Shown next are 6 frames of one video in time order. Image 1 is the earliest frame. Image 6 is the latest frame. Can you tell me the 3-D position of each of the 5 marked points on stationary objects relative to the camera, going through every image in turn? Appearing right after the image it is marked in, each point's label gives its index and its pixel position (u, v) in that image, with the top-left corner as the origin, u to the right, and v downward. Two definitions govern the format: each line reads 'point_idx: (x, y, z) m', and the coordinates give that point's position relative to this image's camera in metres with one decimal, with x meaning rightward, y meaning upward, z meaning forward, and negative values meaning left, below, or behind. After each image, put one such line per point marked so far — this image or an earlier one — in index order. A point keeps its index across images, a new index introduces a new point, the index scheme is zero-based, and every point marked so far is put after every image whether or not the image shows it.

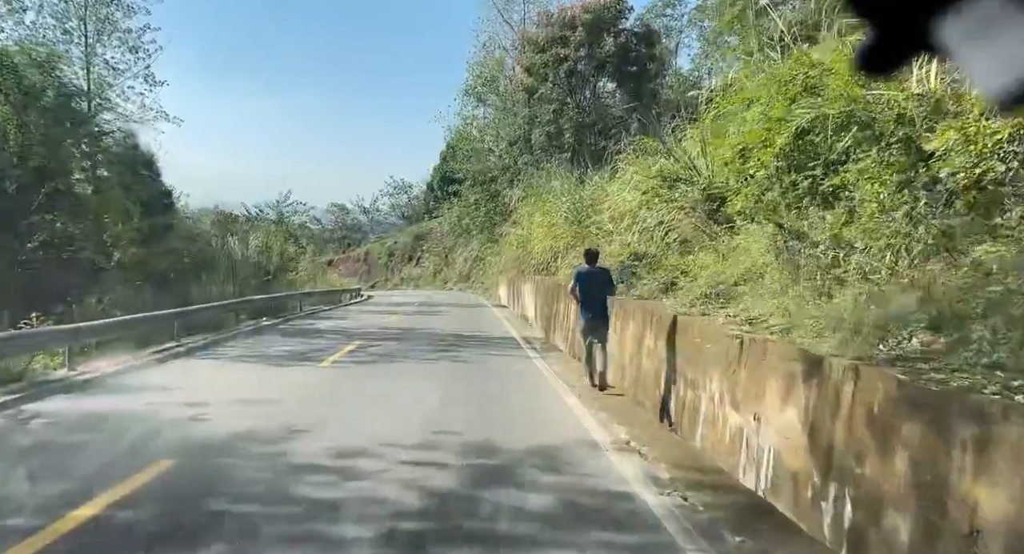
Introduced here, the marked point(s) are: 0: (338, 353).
0: (-3.6, -1.6, +15.5) m
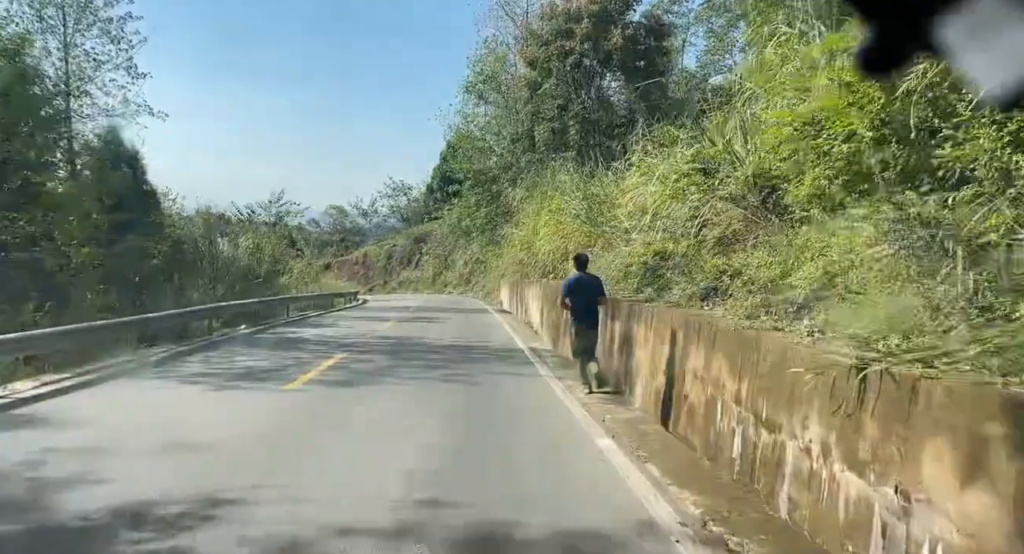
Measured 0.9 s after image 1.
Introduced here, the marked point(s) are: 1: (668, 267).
0: (-3.4, -1.6, +13.3) m
1: (+3.0, +0.2, +14.5) m
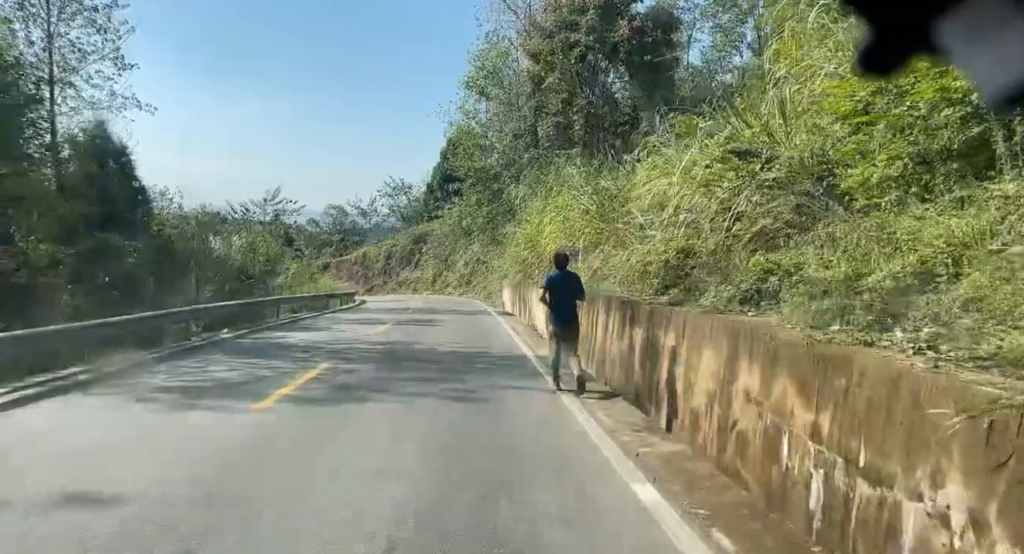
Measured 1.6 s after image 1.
0: (-3.3, -1.6, +11.7) m
1: (+3.1, +0.1, +12.8) m
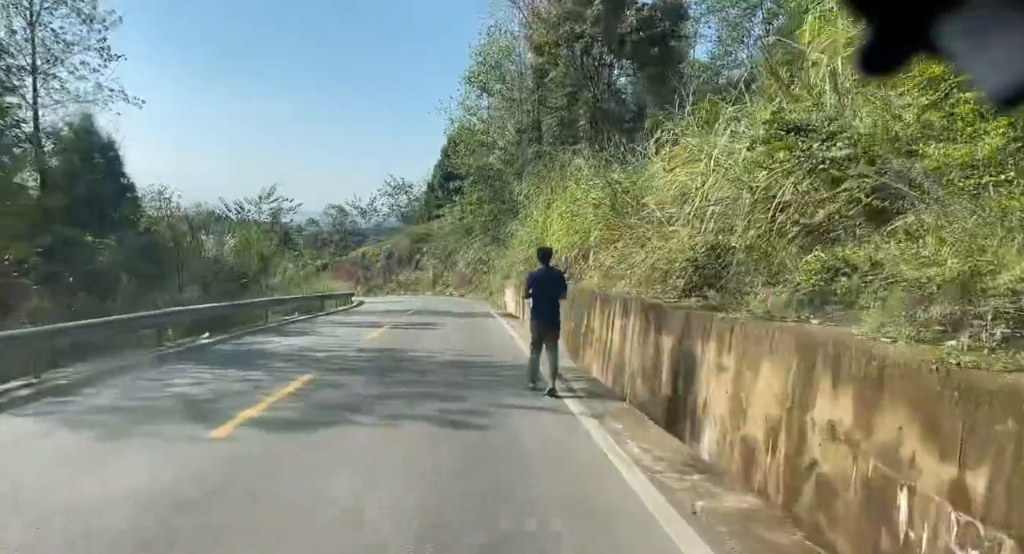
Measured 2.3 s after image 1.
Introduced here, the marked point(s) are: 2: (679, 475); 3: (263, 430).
0: (-3.2, -1.6, +10.0) m
1: (+3.2, +0.1, +11.2) m
2: (+1.6, -1.9, +7.2) m
3: (-2.7, -1.6, +8.3) m
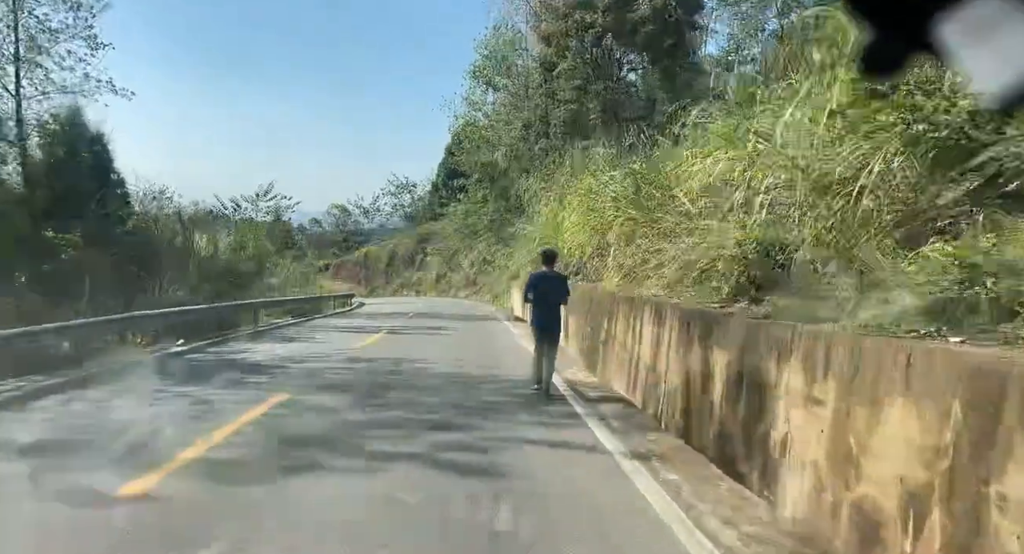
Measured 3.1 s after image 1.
0: (-3.1, -1.6, +8.1) m
1: (+3.4, +0.1, +9.3) m
2: (+1.8, -1.9, +5.2) m
3: (-2.5, -1.6, +6.3) m
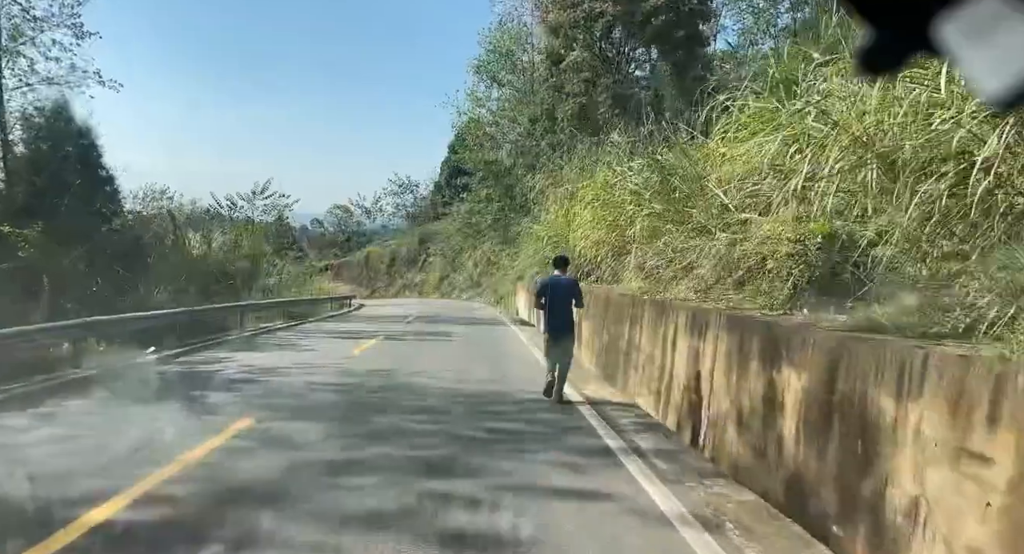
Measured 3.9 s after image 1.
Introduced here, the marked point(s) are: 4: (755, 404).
0: (-2.9, -1.6, +6.4) m
1: (+3.6, +0.1, +7.5) m
2: (+1.9, -1.9, +3.5) m
3: (-2.4, -1.6, +4.6) m
4: (+2.3, -1.2, +7.4) m
